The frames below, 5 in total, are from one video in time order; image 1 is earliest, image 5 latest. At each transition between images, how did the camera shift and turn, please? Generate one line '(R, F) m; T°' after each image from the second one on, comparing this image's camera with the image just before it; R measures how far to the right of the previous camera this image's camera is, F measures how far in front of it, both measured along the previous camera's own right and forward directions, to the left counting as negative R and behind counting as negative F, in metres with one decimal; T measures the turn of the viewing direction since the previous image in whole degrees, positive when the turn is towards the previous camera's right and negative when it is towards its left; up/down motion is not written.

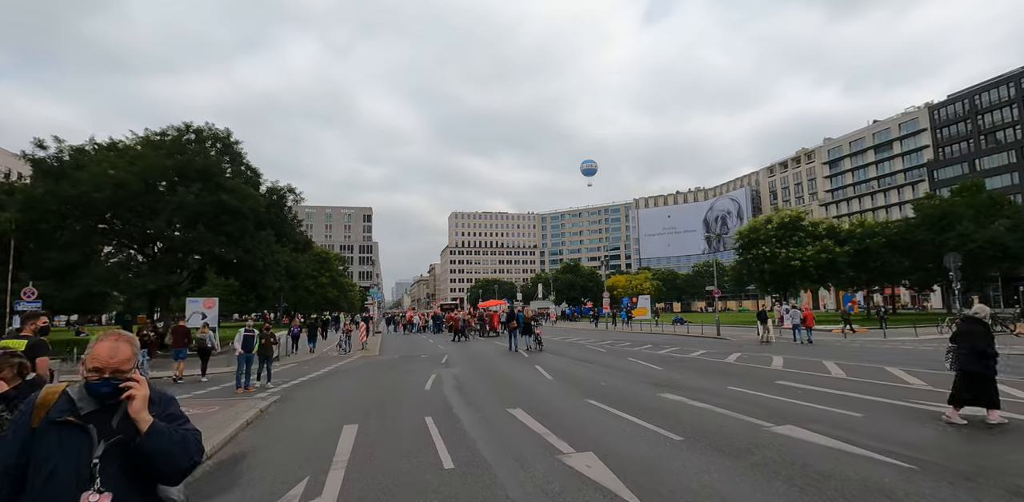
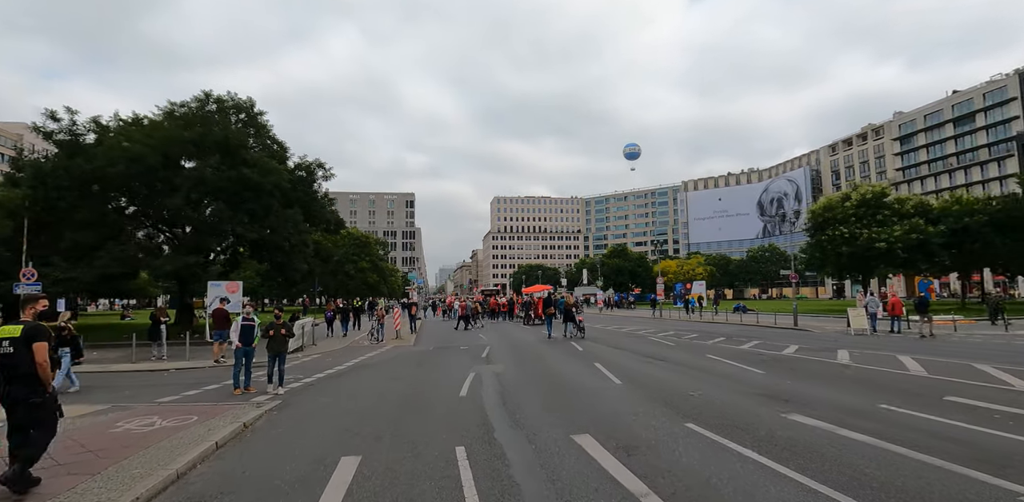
(-0.4, +3.3) m; -5°
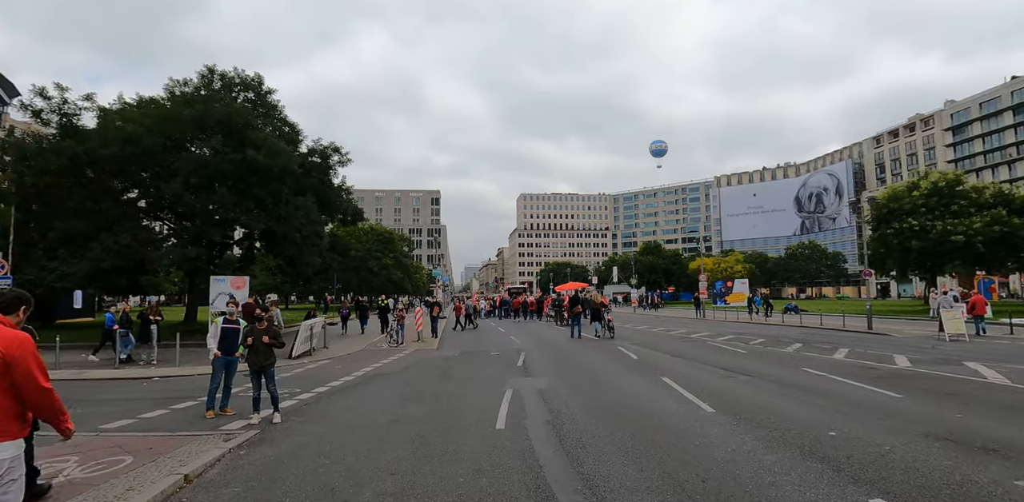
(-0.5, +3.1) m; -3°
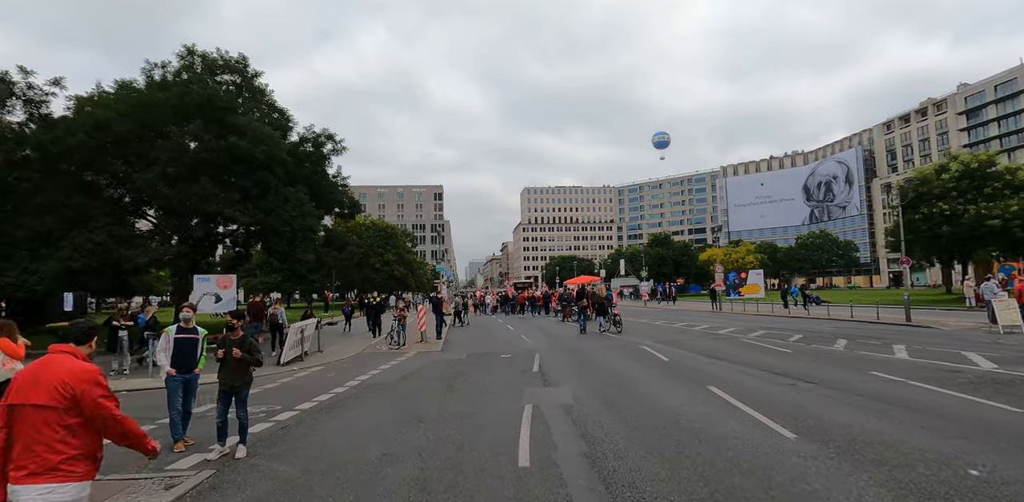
(-0.2, +2.0) m; 0°
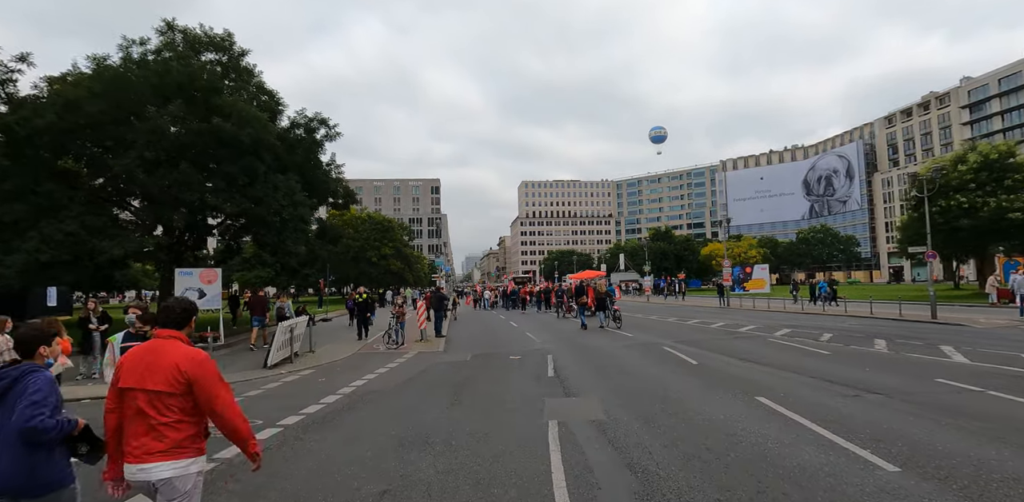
(-0.4, +1.5) m; 0°
